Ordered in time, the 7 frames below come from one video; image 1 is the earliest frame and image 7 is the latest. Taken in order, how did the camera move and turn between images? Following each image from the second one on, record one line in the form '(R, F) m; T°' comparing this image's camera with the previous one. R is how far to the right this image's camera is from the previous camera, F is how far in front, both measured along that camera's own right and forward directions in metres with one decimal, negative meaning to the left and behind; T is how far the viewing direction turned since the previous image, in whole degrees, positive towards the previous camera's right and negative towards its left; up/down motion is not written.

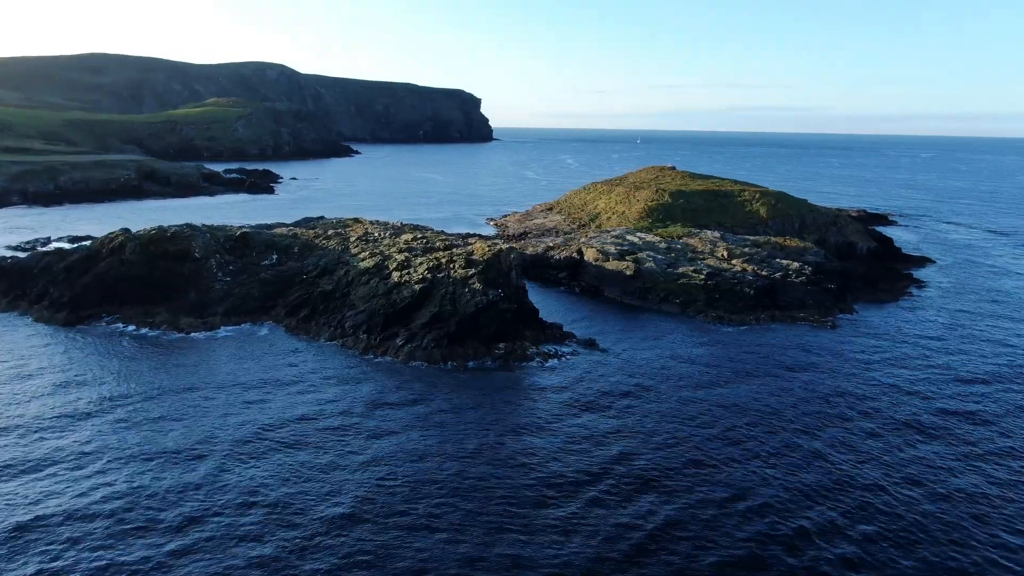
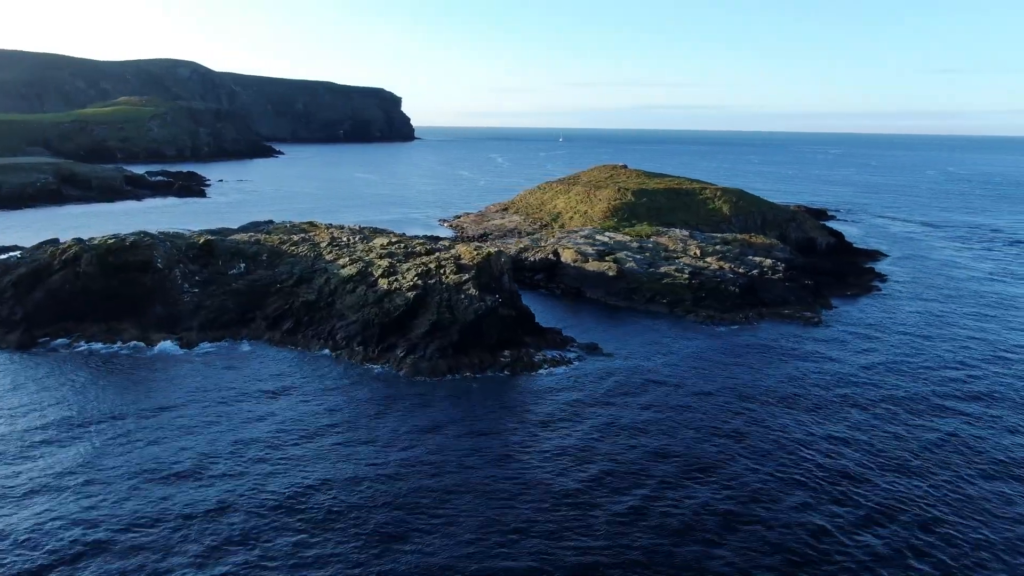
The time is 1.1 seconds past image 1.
(-4.2, +1.6) m; +6°
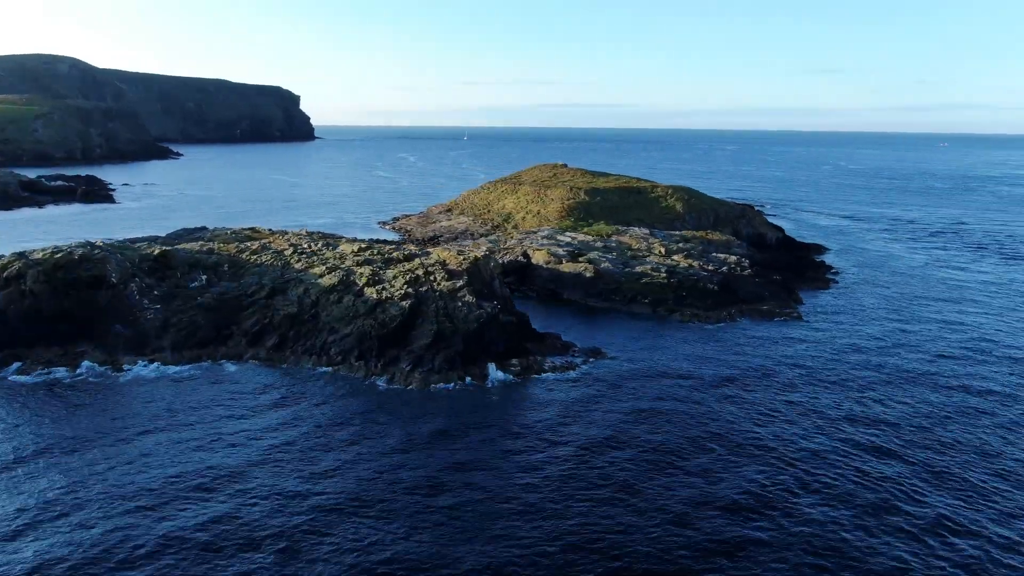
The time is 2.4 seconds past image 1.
(-5.0, +1.8) m; +7°
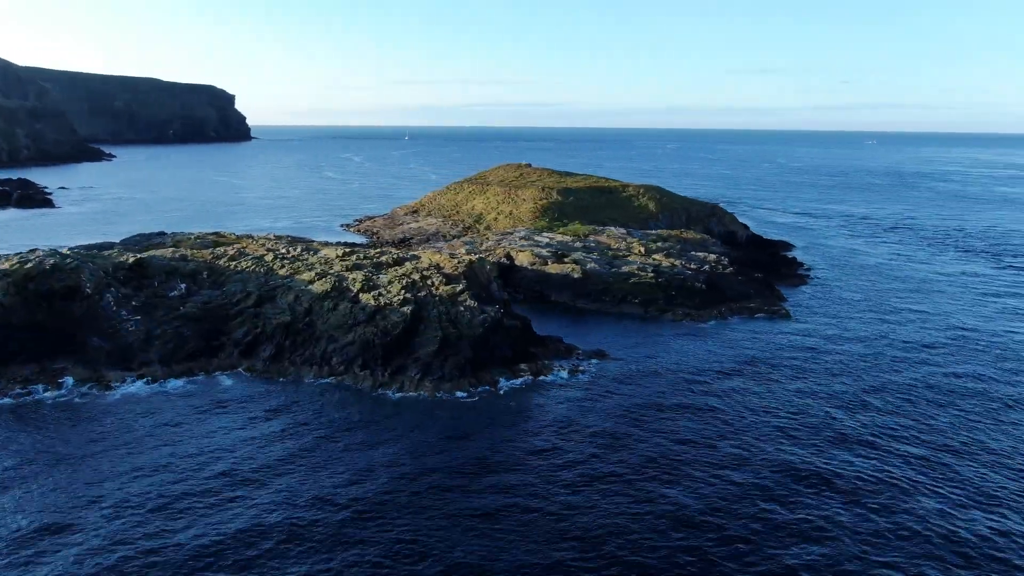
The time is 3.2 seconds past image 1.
(-3.2, +0.9) m; +4°
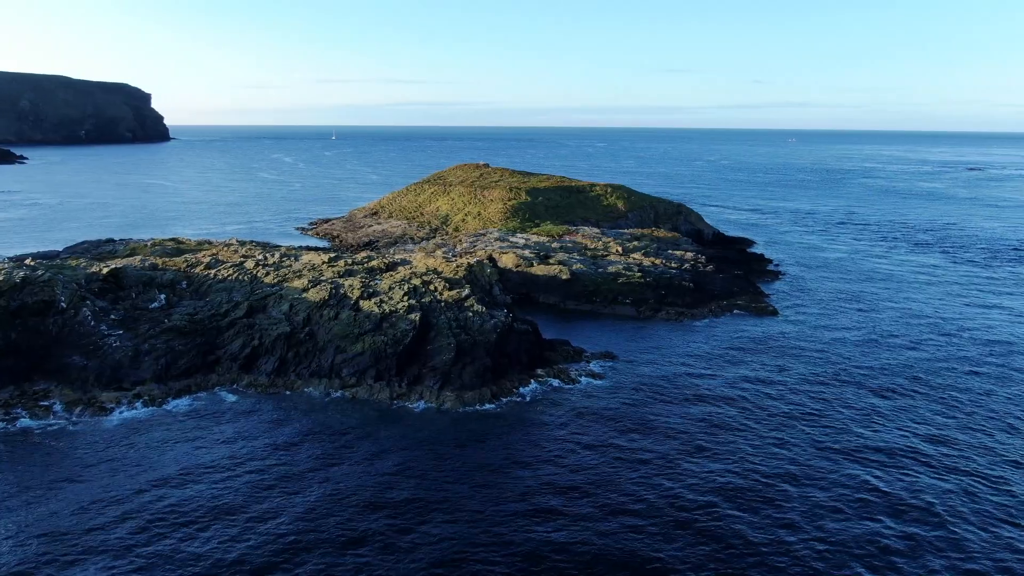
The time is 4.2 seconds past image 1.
(-4.0, +1.1) m; +5°
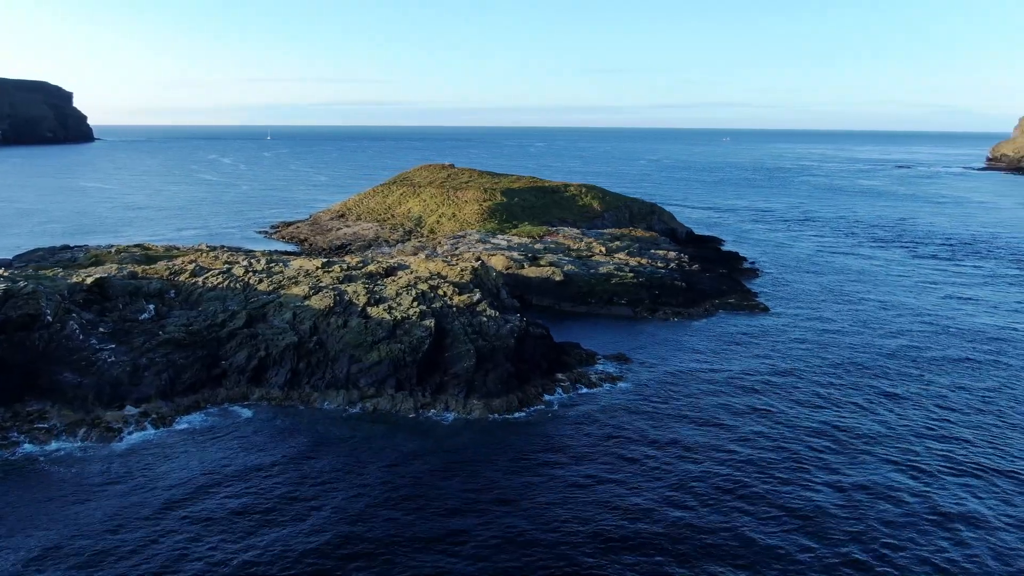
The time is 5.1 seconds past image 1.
(-3.7, +0.9) m; +5°
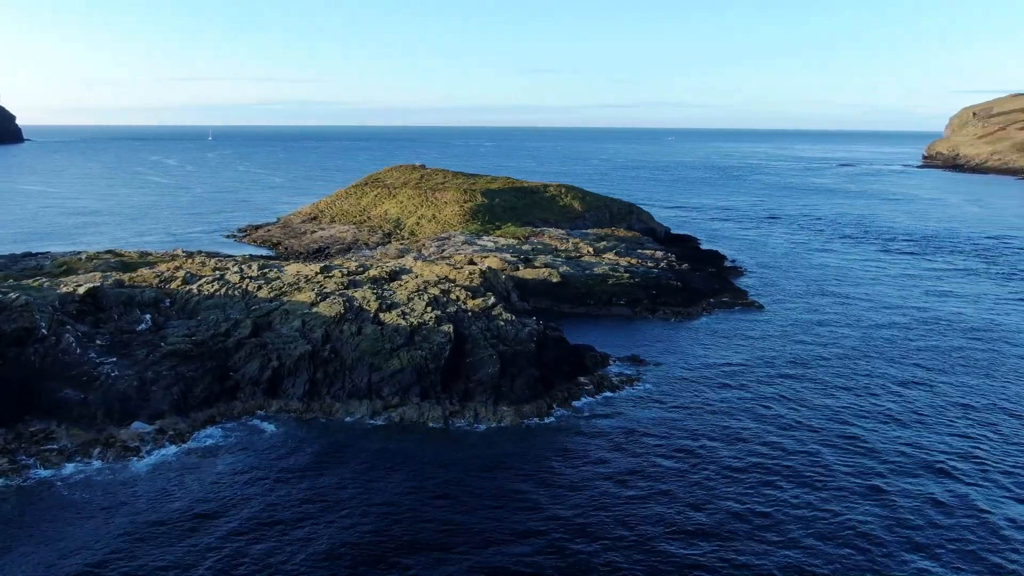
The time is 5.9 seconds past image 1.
(-3.4, +0.7) m; +4°
